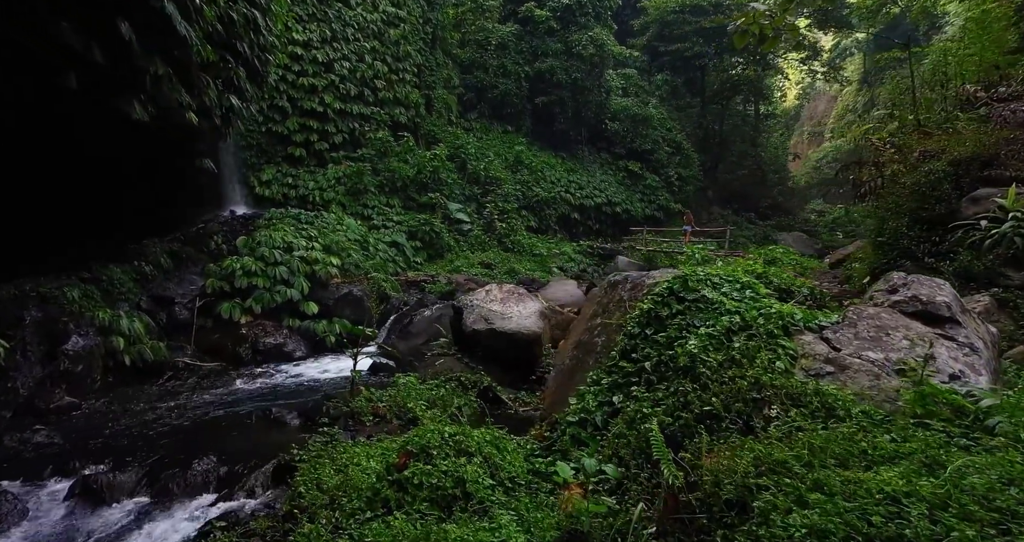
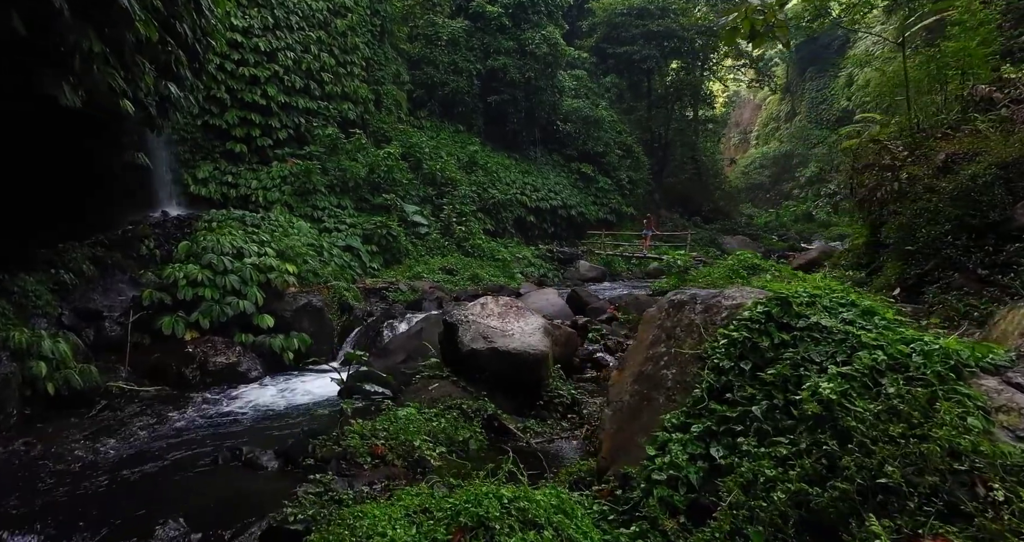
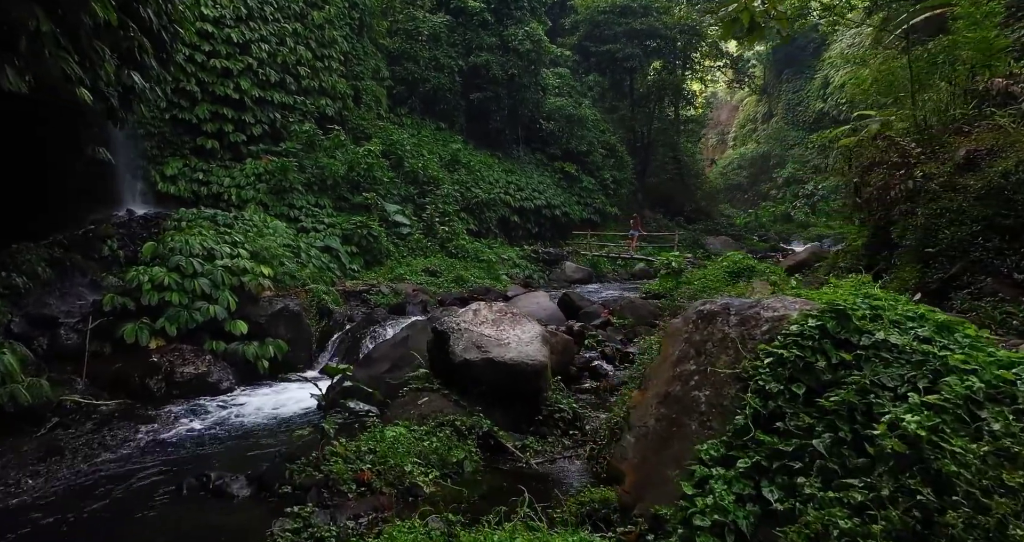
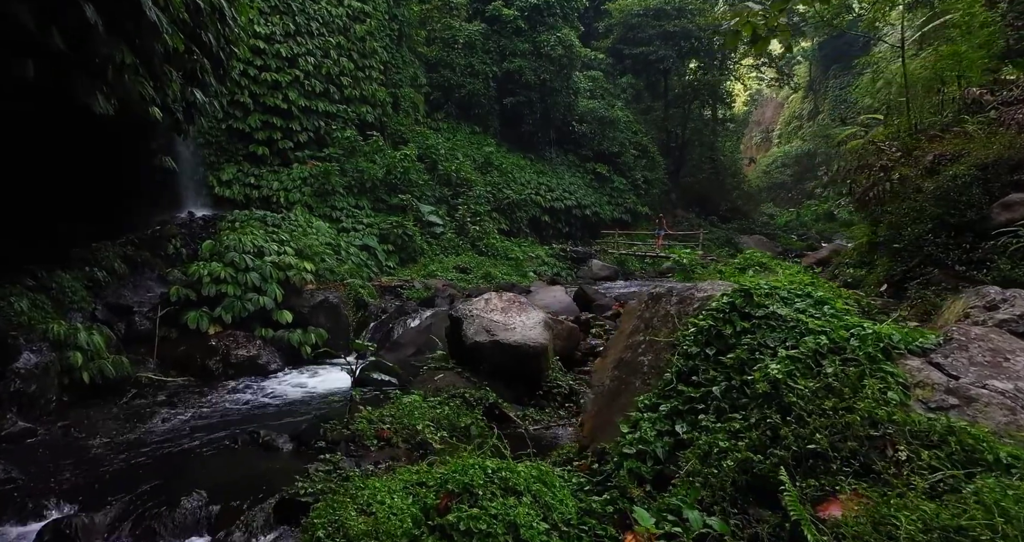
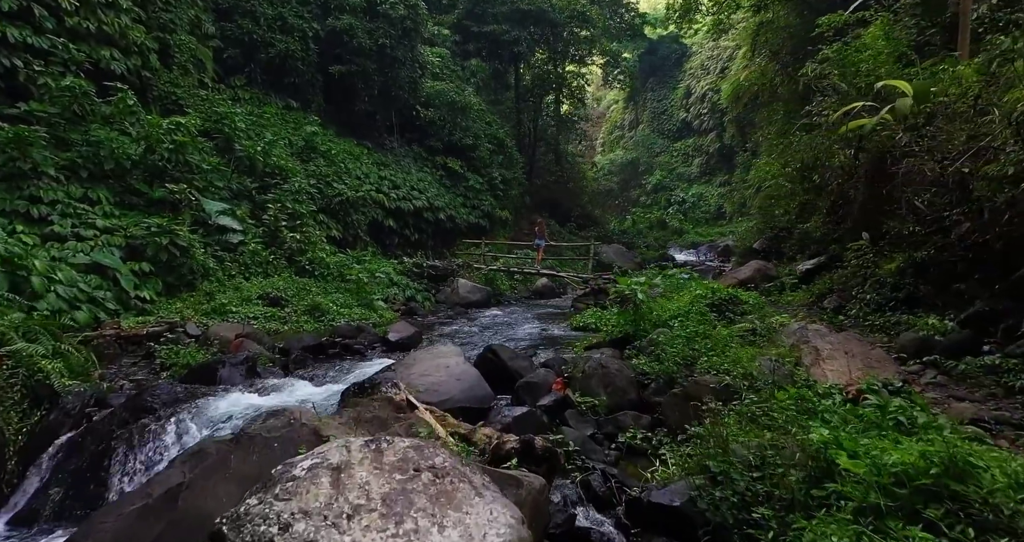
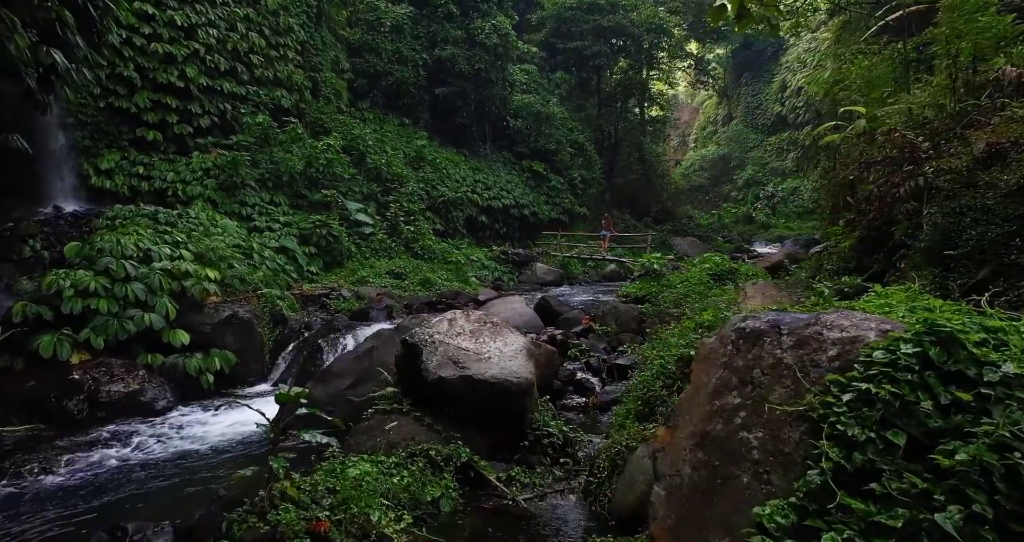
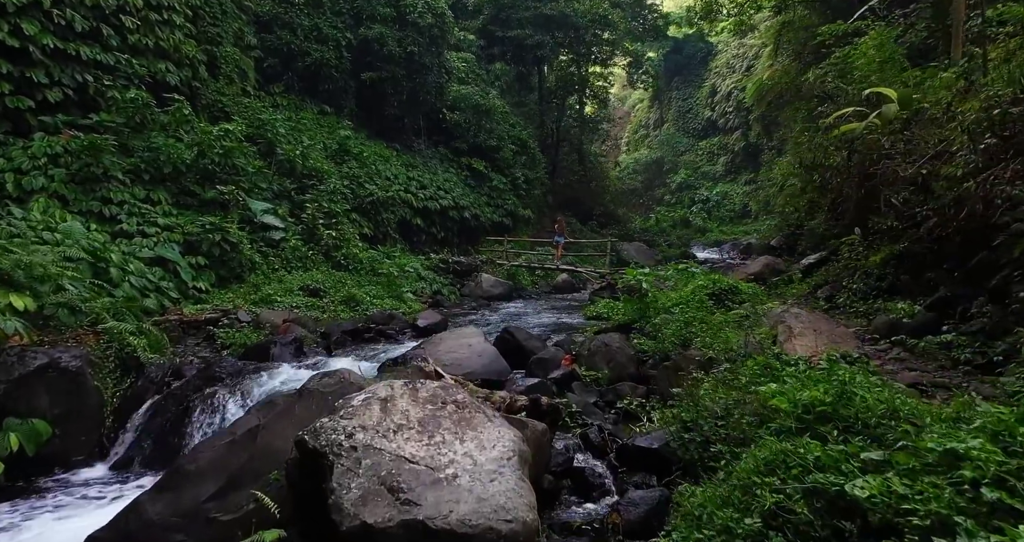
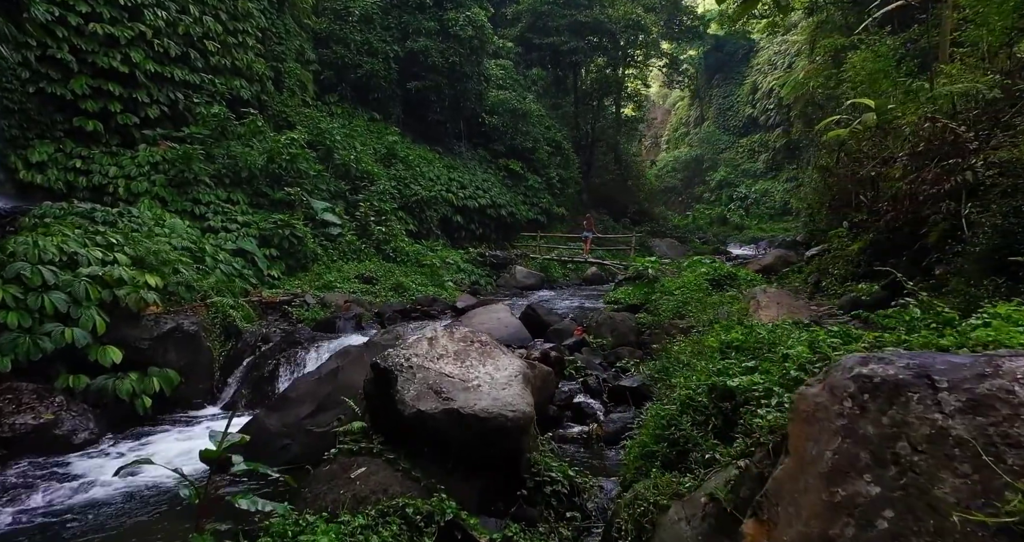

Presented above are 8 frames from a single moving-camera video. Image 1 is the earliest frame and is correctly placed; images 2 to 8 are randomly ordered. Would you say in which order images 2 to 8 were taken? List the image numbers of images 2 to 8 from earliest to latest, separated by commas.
4, 2, 3, 6, 8, 7, 5
